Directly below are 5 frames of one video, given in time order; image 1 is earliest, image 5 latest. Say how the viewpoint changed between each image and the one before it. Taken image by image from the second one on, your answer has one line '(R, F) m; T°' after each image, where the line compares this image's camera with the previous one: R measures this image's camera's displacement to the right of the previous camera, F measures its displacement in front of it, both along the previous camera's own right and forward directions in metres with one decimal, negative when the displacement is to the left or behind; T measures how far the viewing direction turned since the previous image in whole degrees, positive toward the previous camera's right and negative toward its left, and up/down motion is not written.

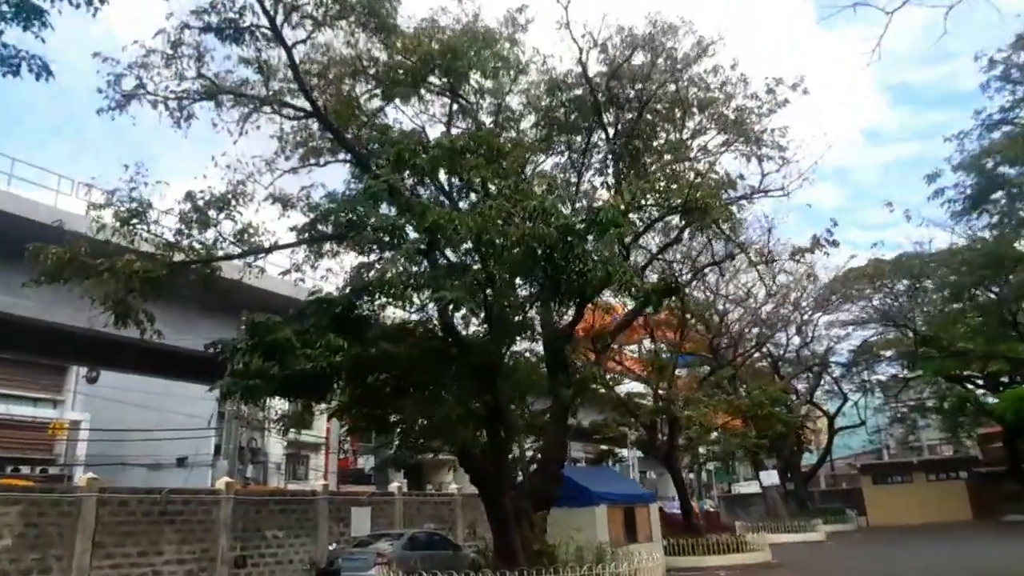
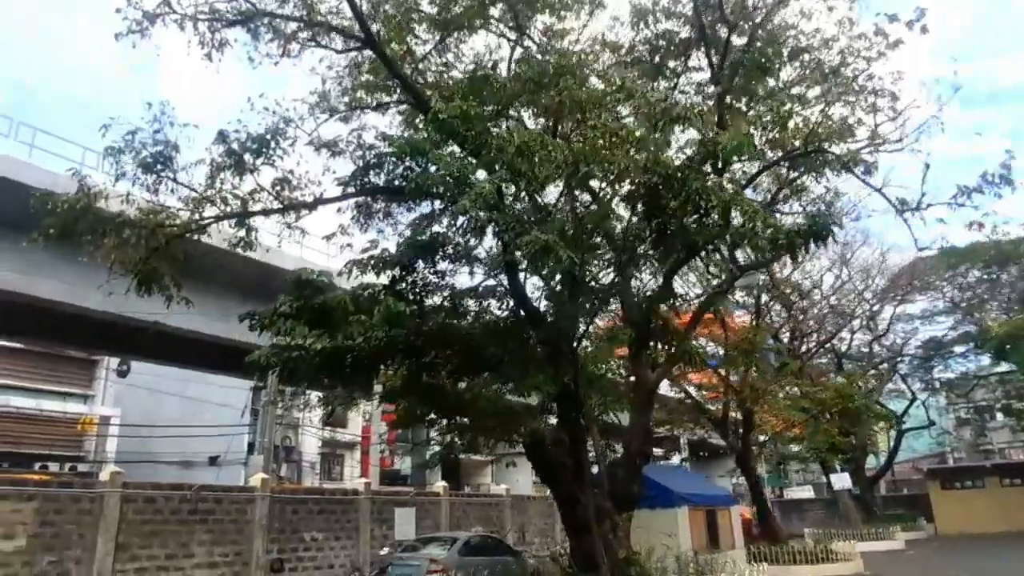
(-0.6, +1.5) m; -2°
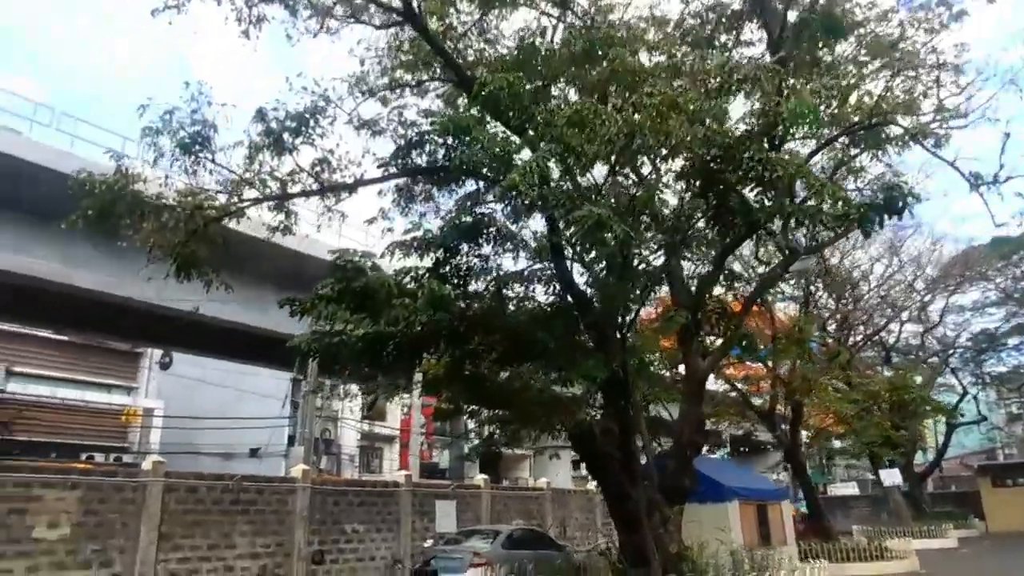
(-0.1, +0.3) m; -3°
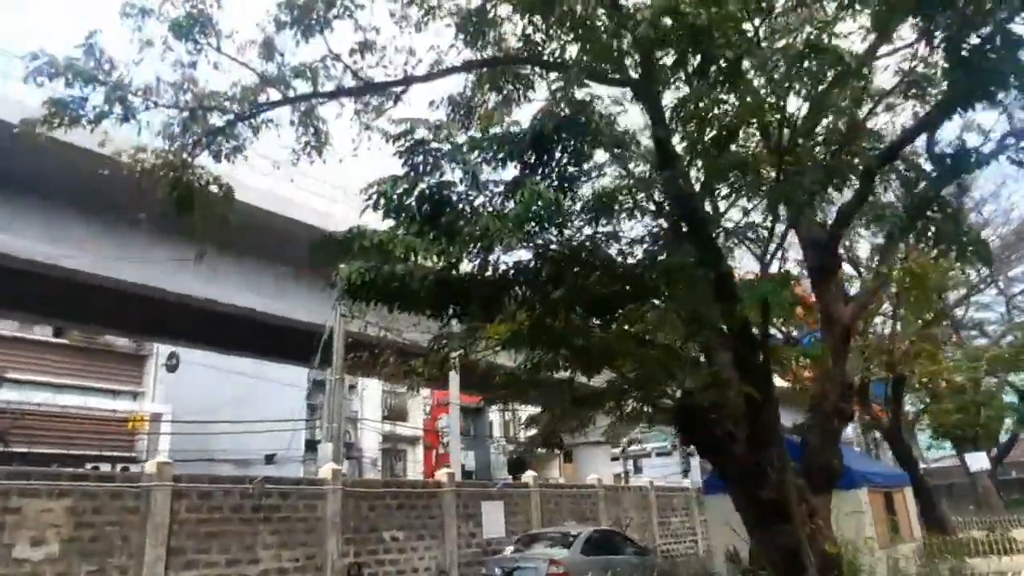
(-0.8, +2.0) m; 0°
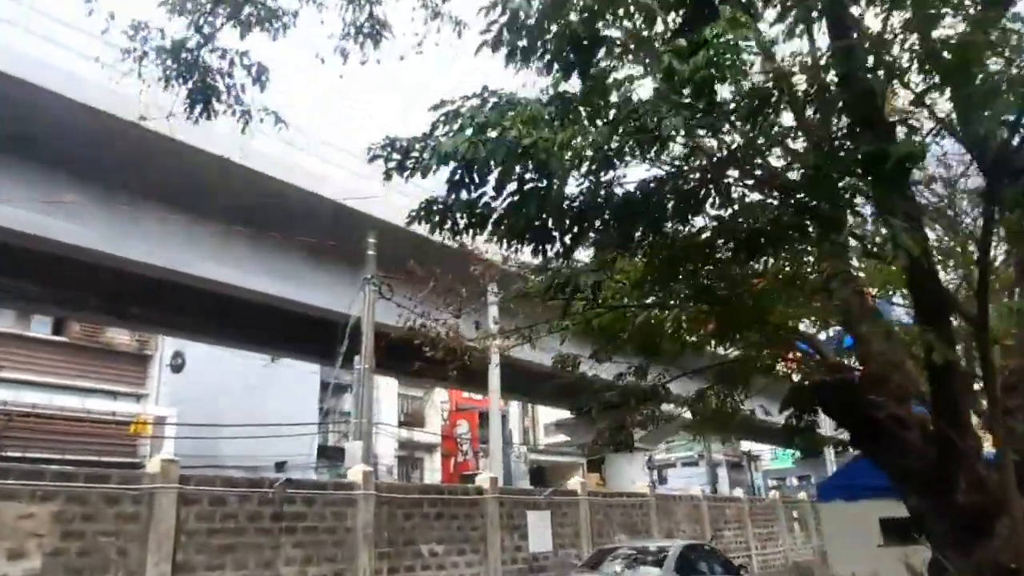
(-0.8, +1.7) m; 0°
